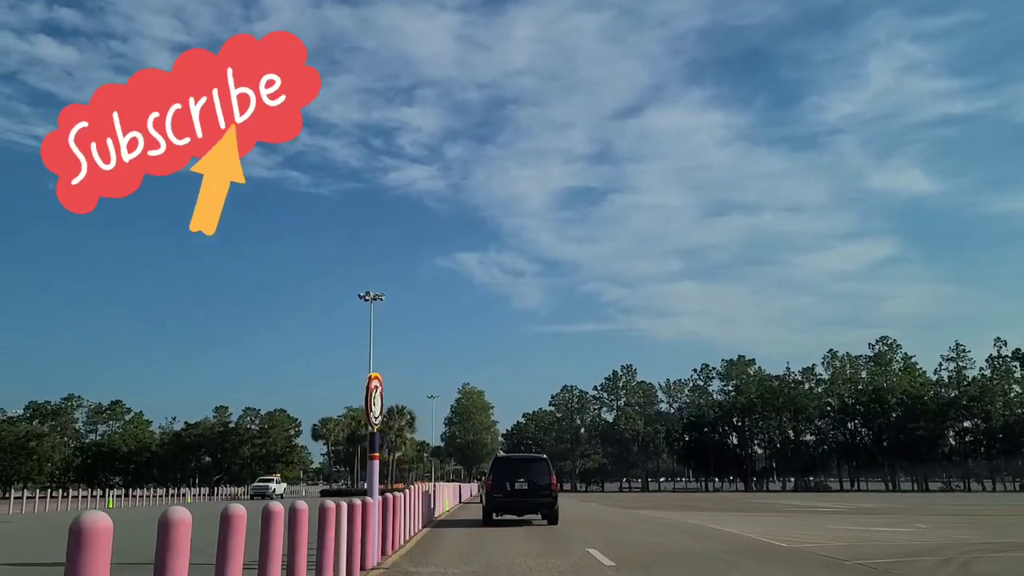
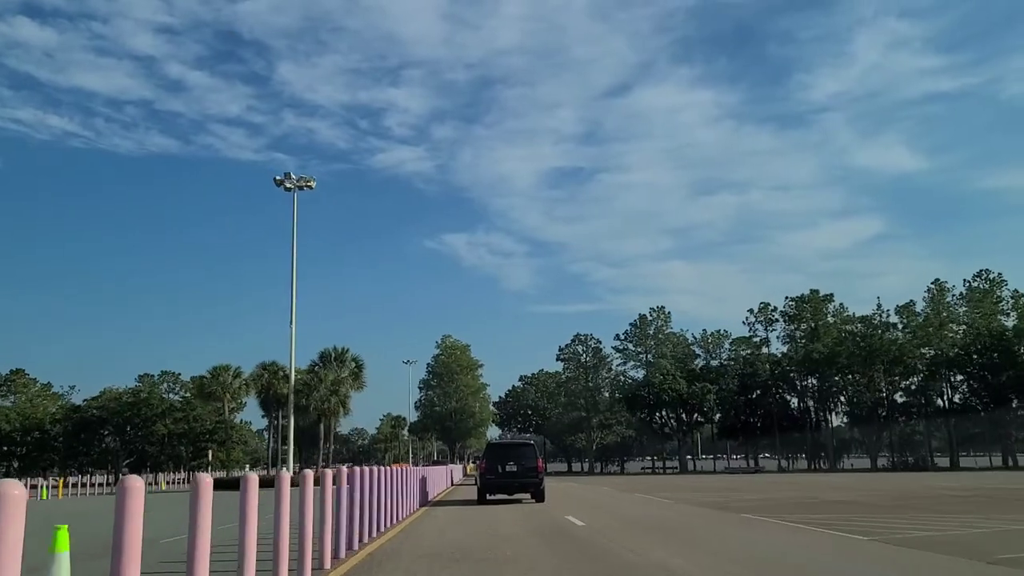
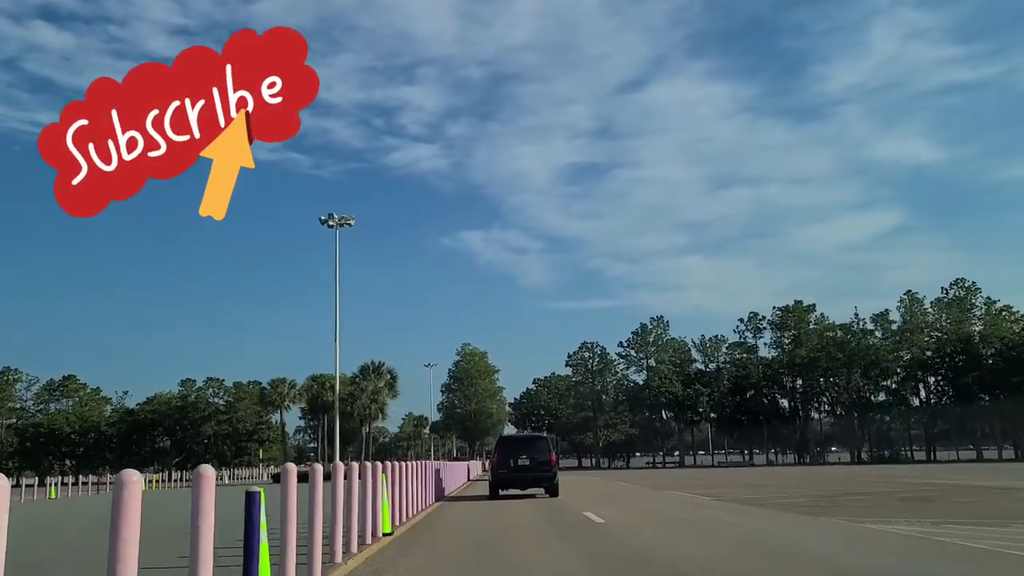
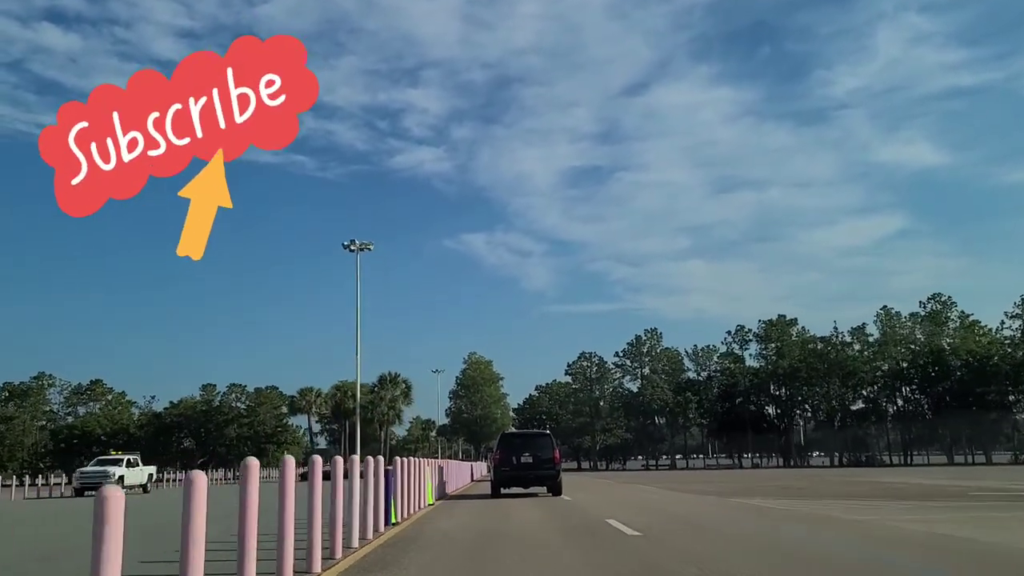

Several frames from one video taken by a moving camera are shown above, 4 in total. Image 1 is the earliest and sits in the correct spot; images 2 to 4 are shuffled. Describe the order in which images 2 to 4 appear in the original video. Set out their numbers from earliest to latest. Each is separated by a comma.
4, 3, 2
